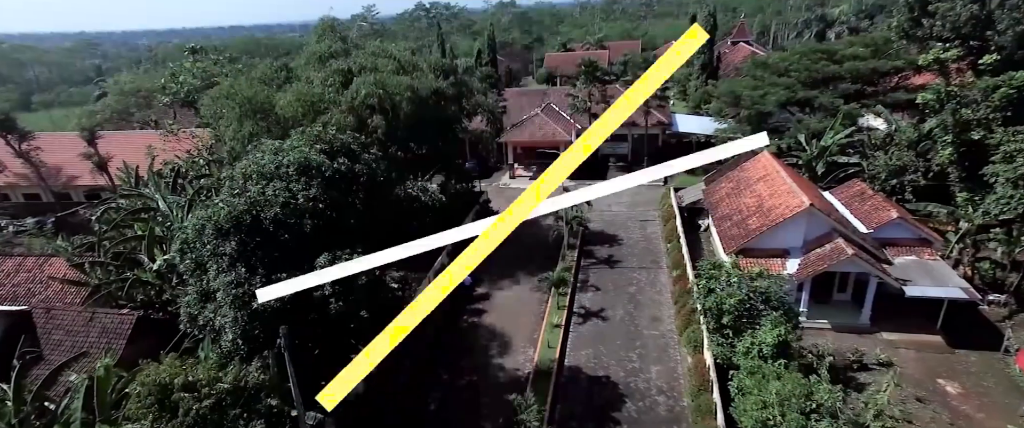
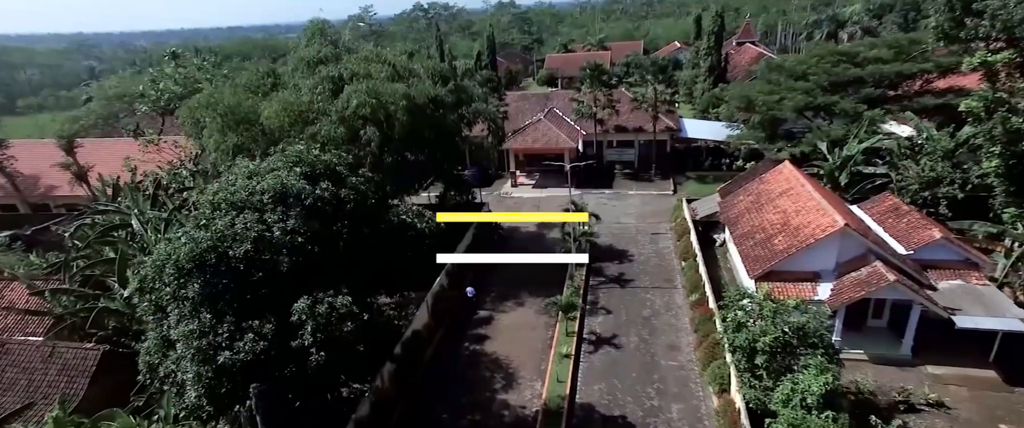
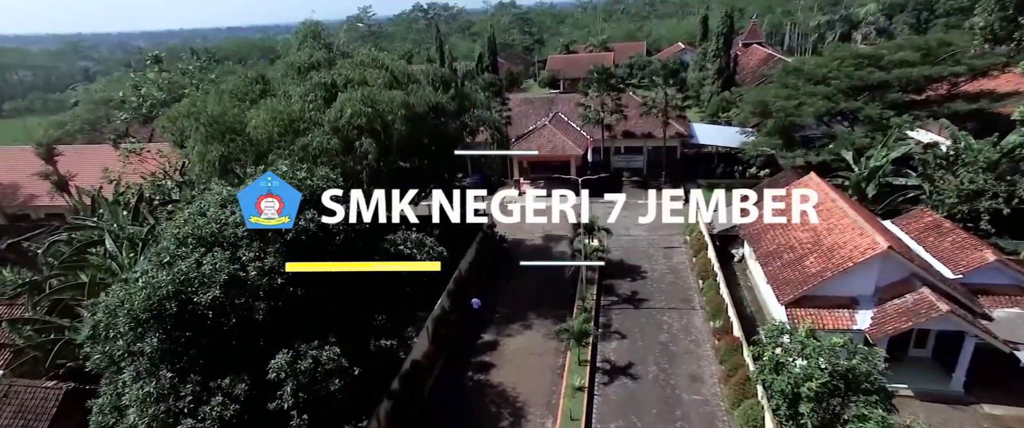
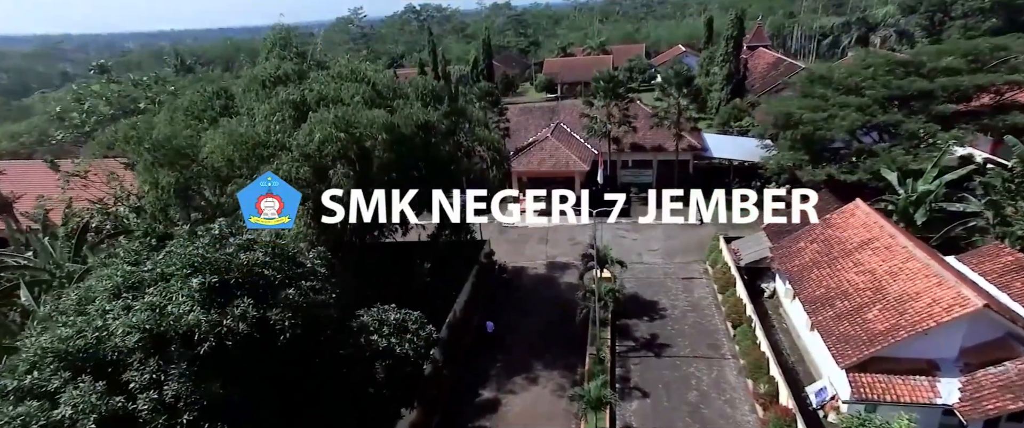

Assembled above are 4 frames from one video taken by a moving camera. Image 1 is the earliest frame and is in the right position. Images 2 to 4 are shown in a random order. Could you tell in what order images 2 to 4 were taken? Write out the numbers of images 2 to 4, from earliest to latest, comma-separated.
2, 3, 4
